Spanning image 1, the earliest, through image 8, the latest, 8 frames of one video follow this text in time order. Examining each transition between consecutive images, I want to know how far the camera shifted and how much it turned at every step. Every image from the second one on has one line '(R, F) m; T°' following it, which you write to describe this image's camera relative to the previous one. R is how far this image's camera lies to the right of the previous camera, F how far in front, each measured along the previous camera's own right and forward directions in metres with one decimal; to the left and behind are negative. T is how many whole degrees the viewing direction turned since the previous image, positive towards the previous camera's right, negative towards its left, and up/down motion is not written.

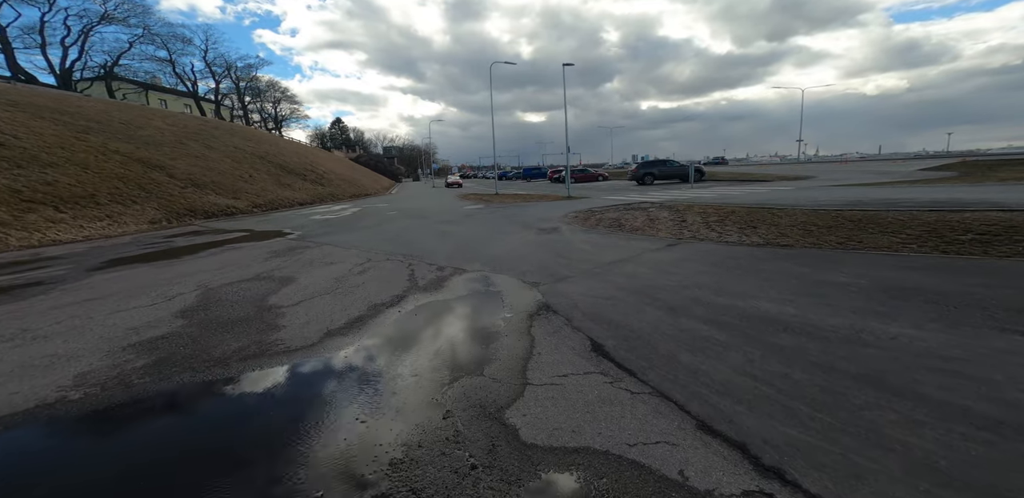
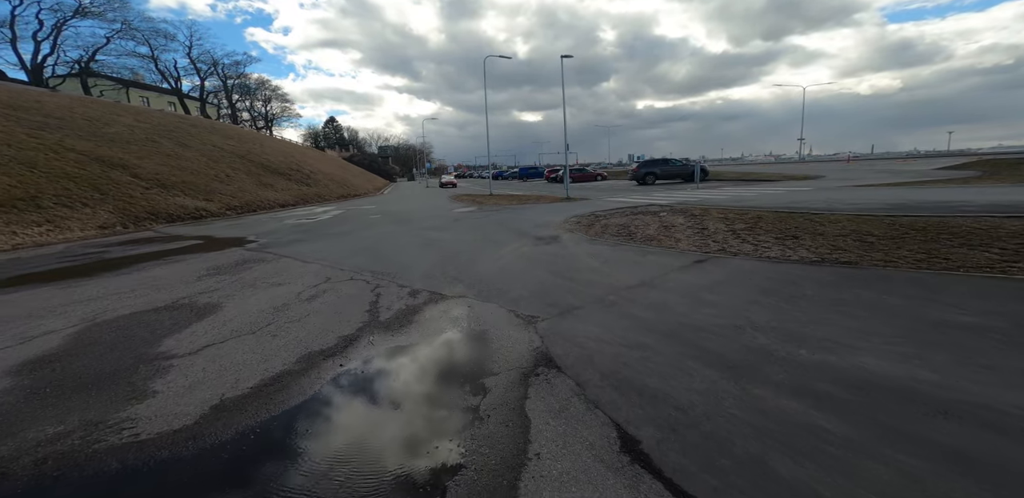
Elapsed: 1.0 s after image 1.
(+0.1, +1.8) m; +1°
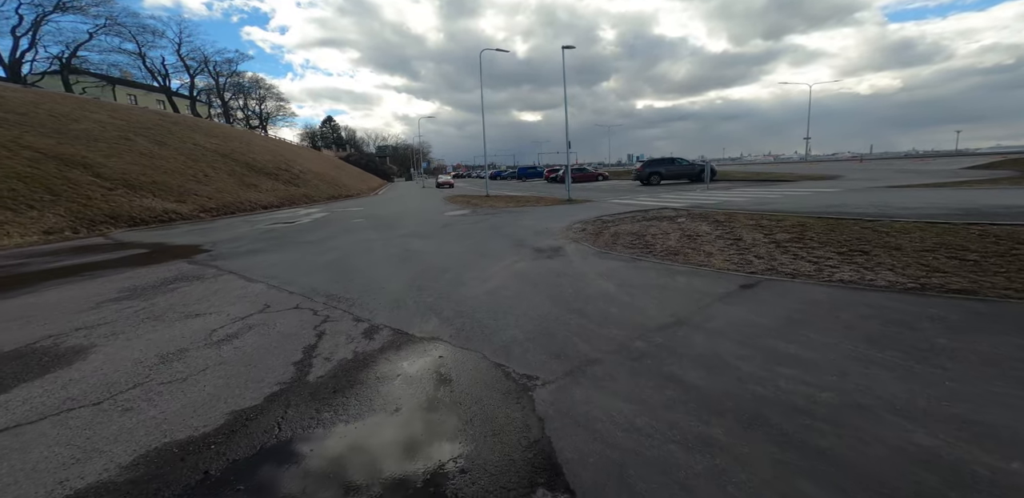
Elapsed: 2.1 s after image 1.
(+0.1, +1.8) m; 0°
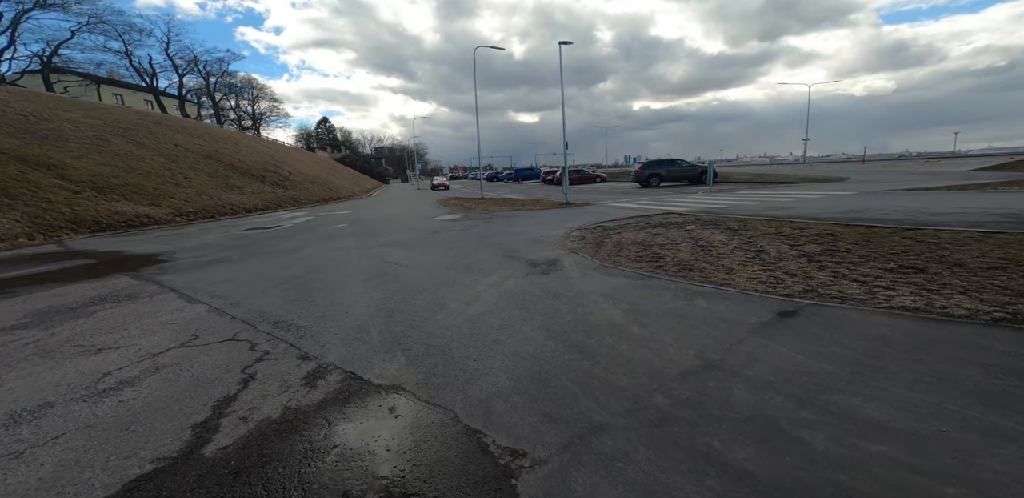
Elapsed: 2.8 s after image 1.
(+0.1, +1.1) m; 0°
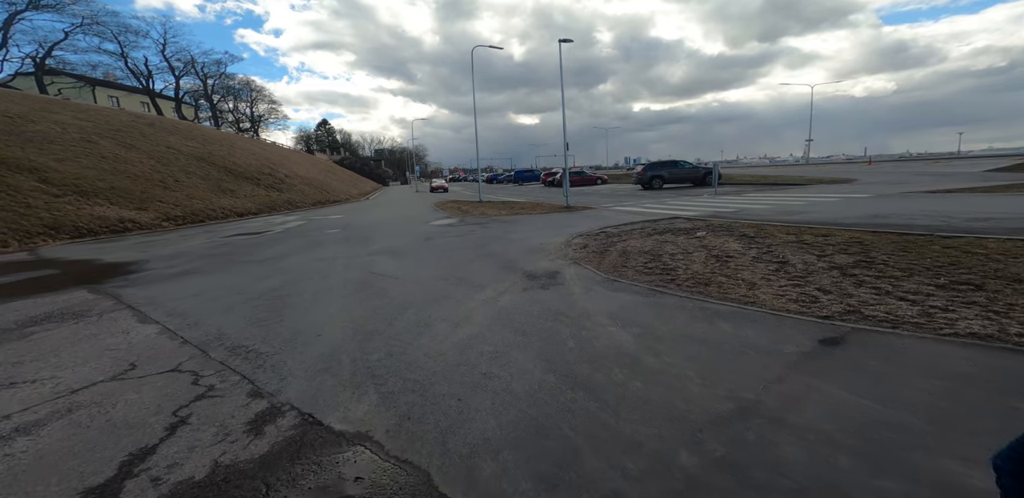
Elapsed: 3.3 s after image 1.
(+0.1, +0.7) m; 0°
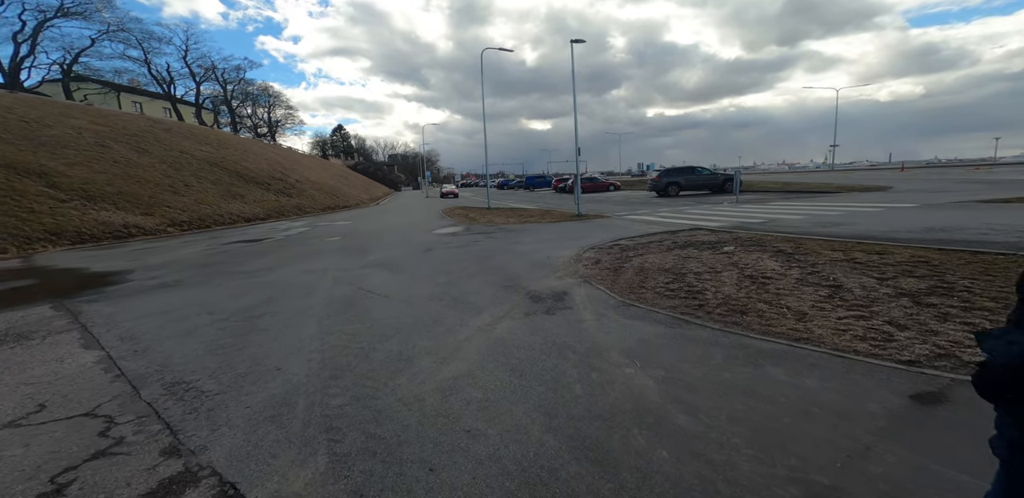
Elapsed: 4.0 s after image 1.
(+0.2, +0.9) m; -2°
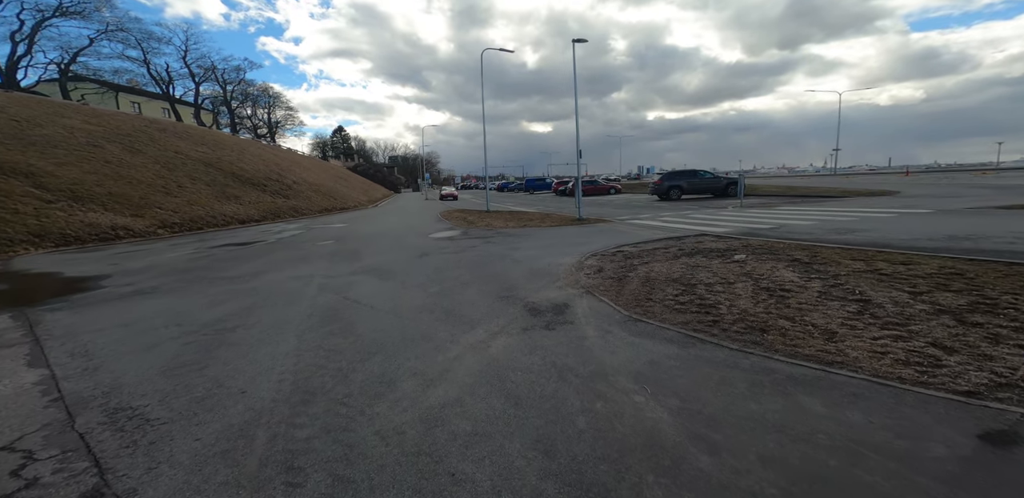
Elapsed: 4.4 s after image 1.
(0.0, +0.5) m; 0°
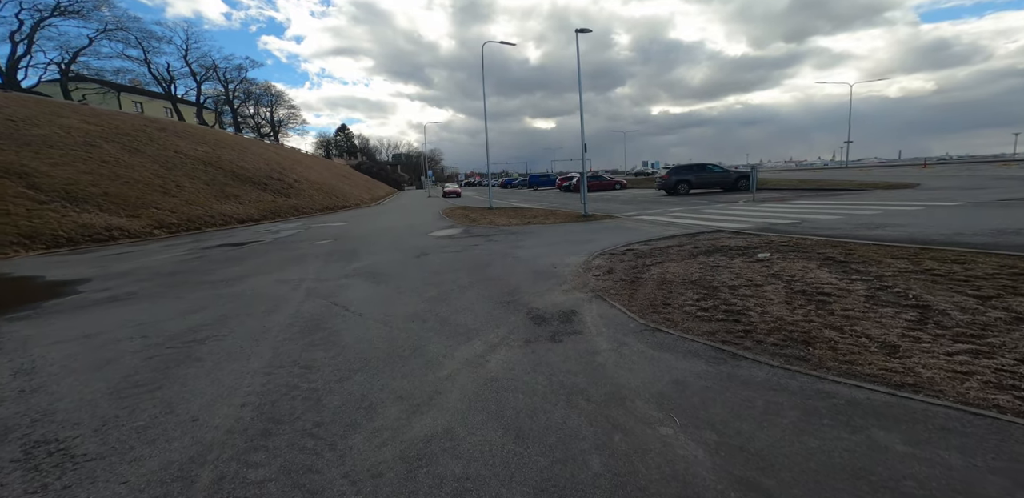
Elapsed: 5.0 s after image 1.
(0.0, +0.6) m; -1°
